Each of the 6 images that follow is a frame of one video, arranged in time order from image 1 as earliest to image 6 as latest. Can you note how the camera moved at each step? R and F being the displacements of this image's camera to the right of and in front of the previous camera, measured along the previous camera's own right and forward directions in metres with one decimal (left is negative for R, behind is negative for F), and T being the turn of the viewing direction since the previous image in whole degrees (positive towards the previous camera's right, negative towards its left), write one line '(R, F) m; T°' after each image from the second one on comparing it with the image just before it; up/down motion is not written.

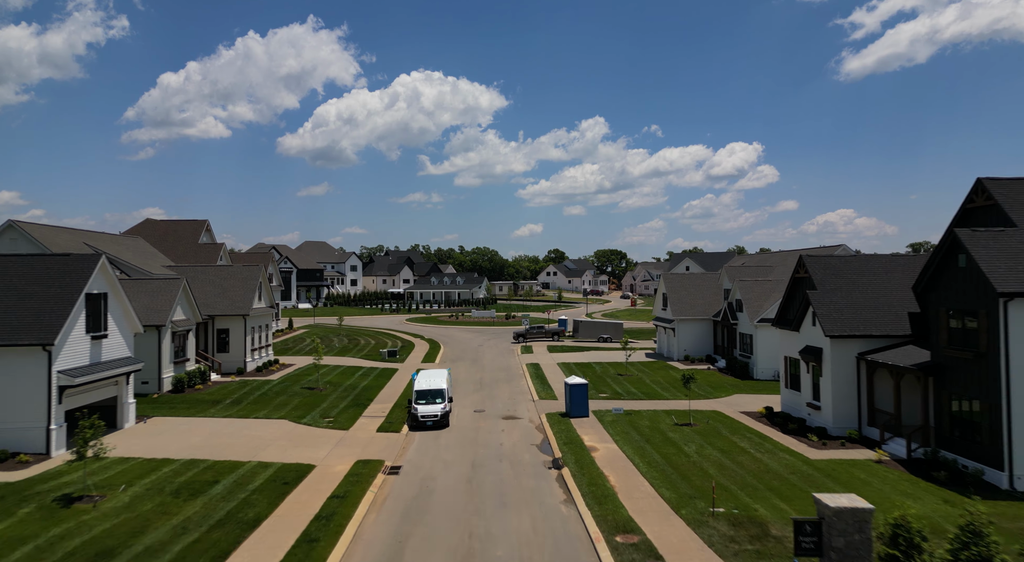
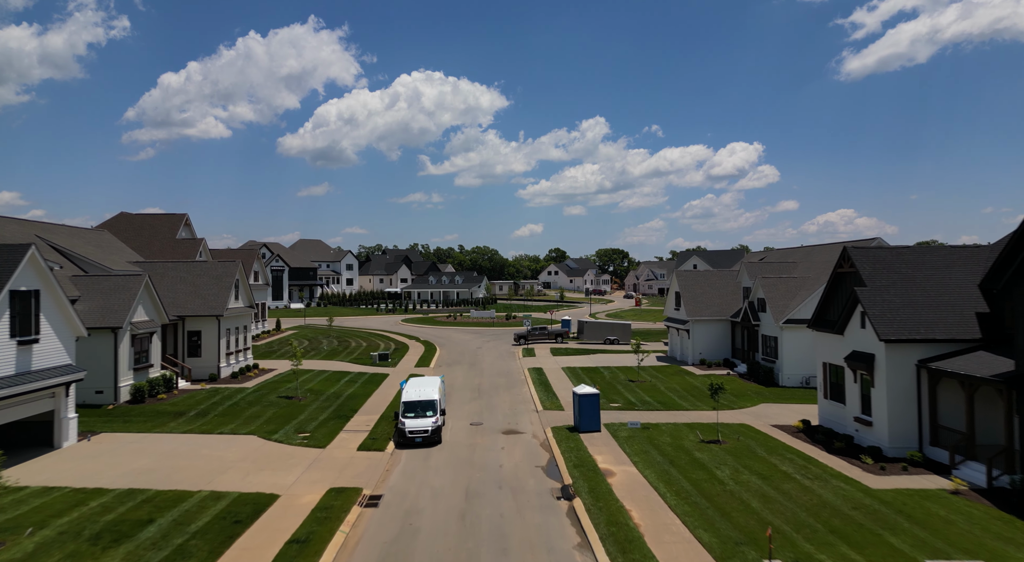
(0.0, +3.5) m; 0°
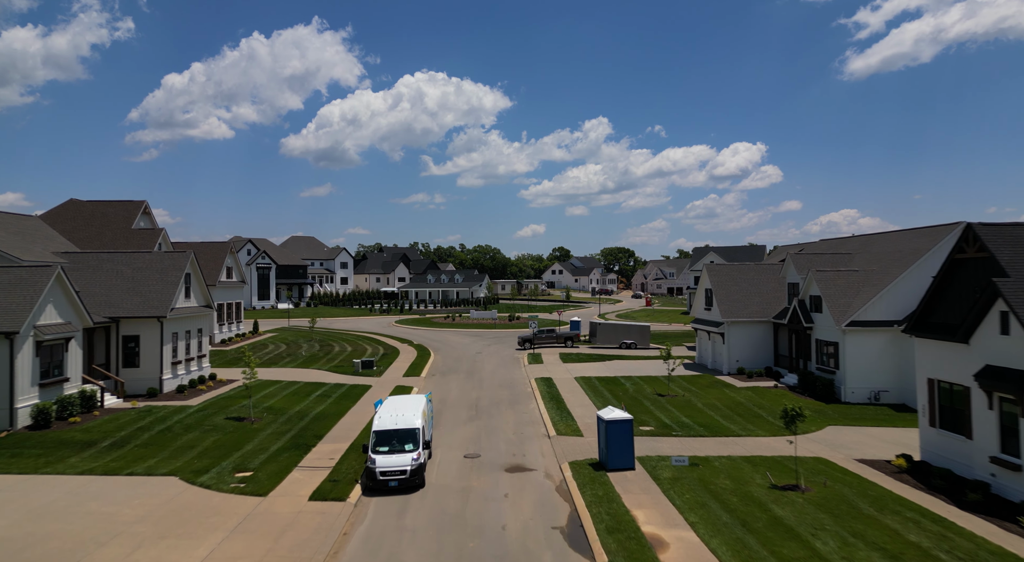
(-0.1, +6.1) m; 0°
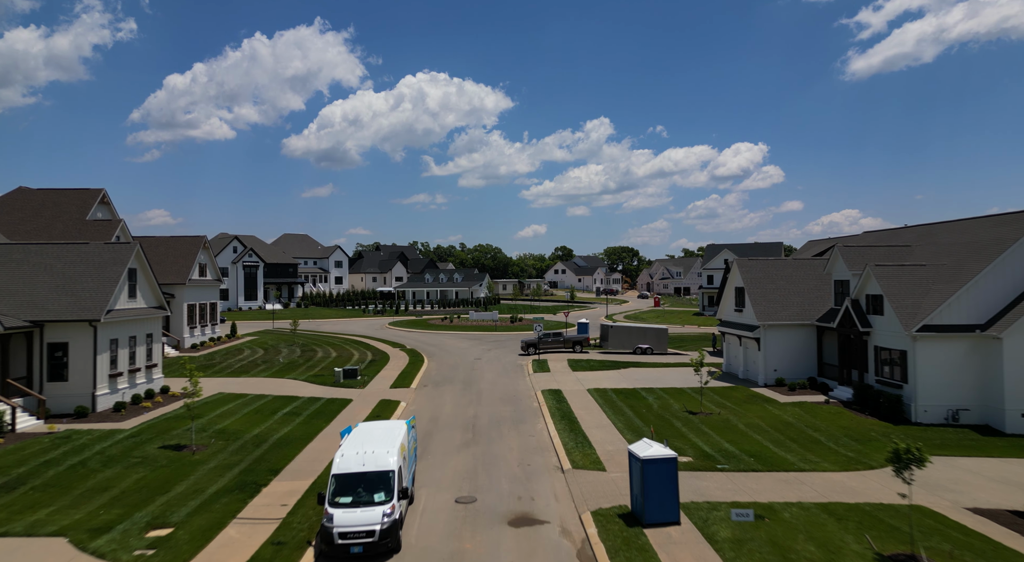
(-0.1, +4.7) m; 0°
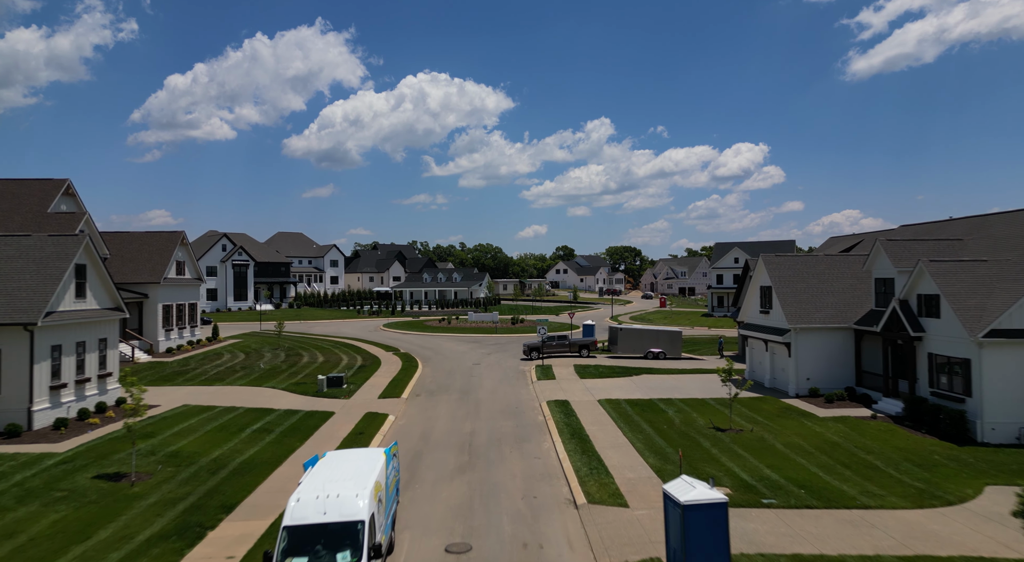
(-0.1, +3.2) m; 0°
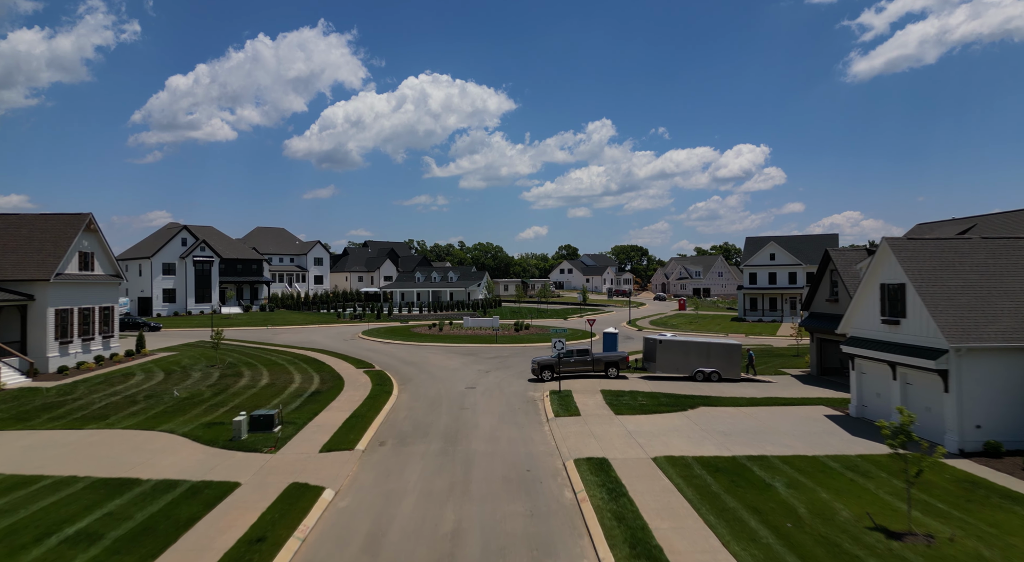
(-0.3, +9.7) m; 0°
